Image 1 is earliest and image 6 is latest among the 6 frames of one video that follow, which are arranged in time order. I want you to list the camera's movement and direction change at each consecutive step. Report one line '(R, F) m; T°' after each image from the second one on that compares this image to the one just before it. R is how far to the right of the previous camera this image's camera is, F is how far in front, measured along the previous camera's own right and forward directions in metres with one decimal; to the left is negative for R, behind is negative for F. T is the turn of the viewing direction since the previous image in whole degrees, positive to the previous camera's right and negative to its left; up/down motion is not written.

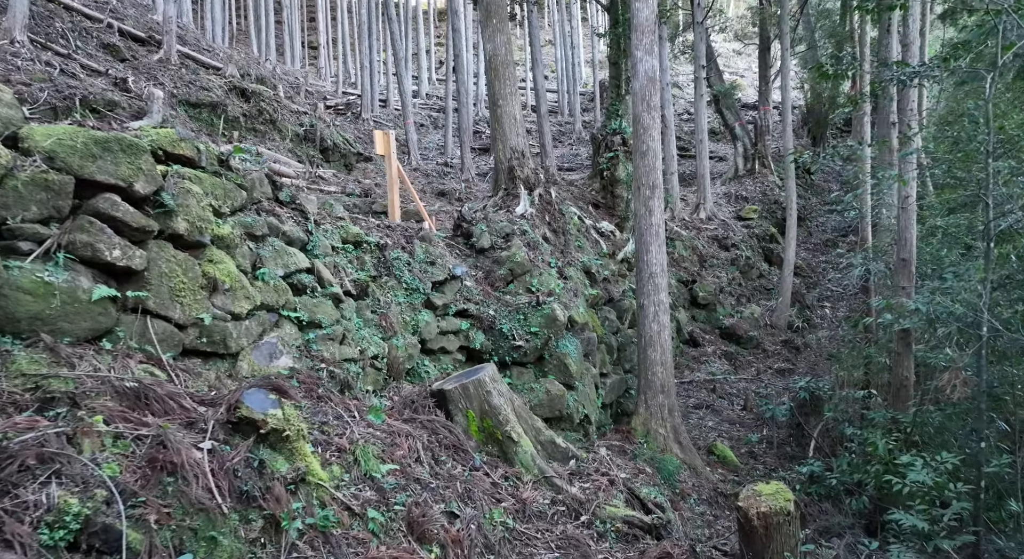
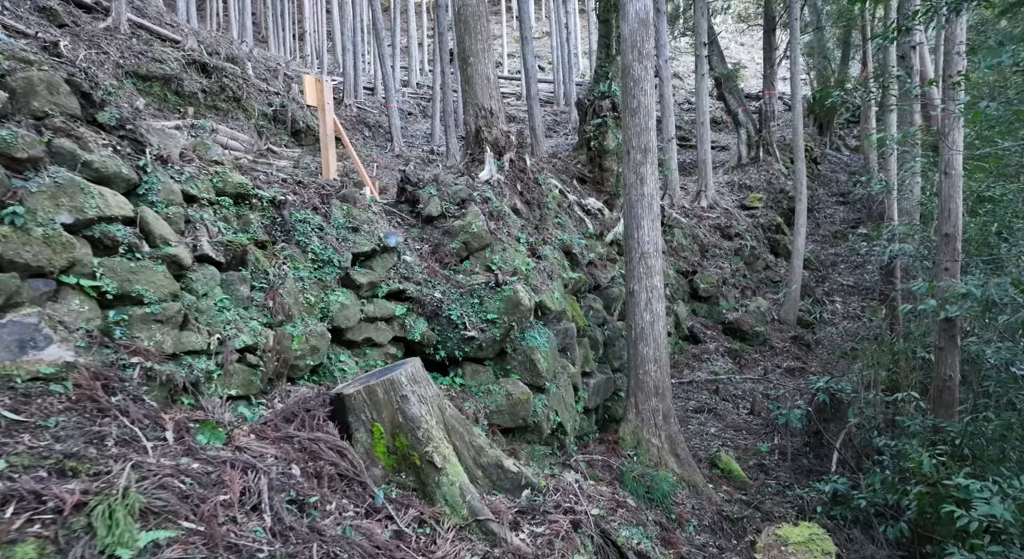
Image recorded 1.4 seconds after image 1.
(+0.4, +1.8) m; 0°
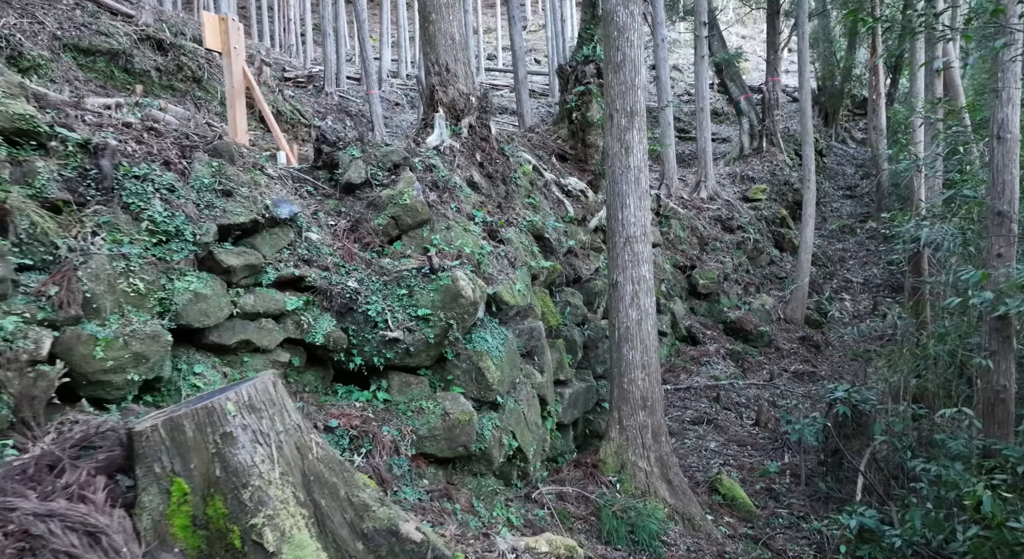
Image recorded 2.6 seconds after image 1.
(+0.4, +1.6) m; 0°
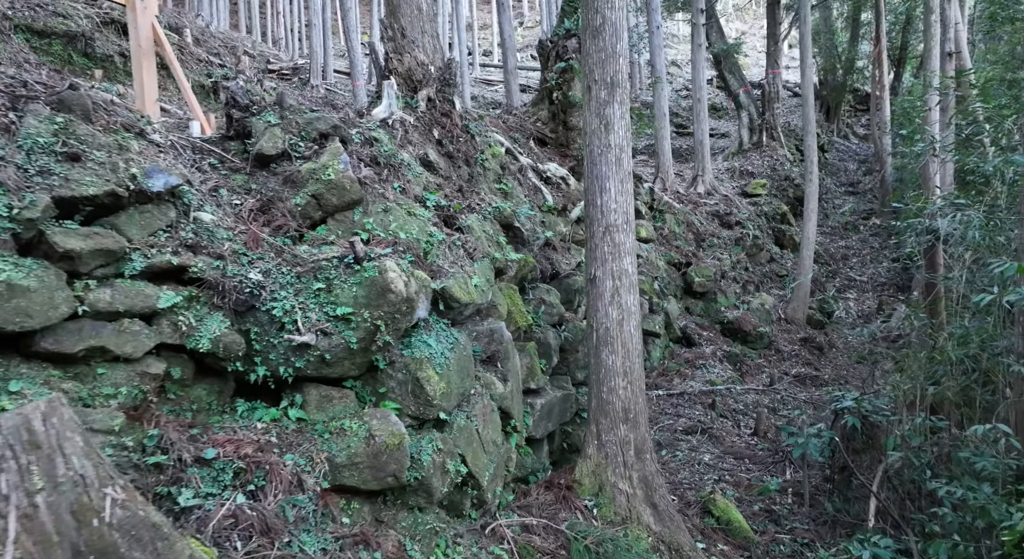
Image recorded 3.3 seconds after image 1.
(+0.3, +1.0) m; 0°
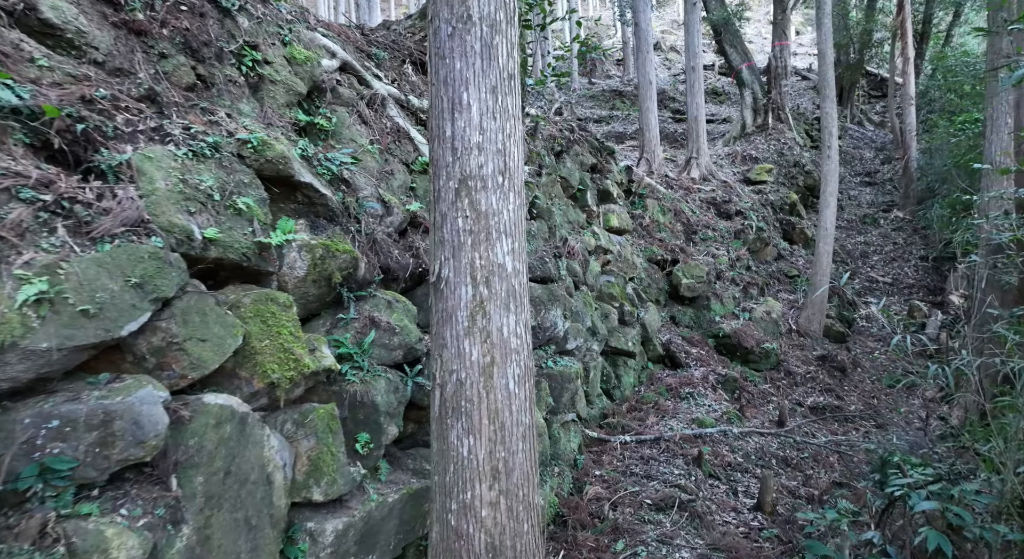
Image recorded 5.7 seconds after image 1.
(+1.1, +3.6) m; 0°
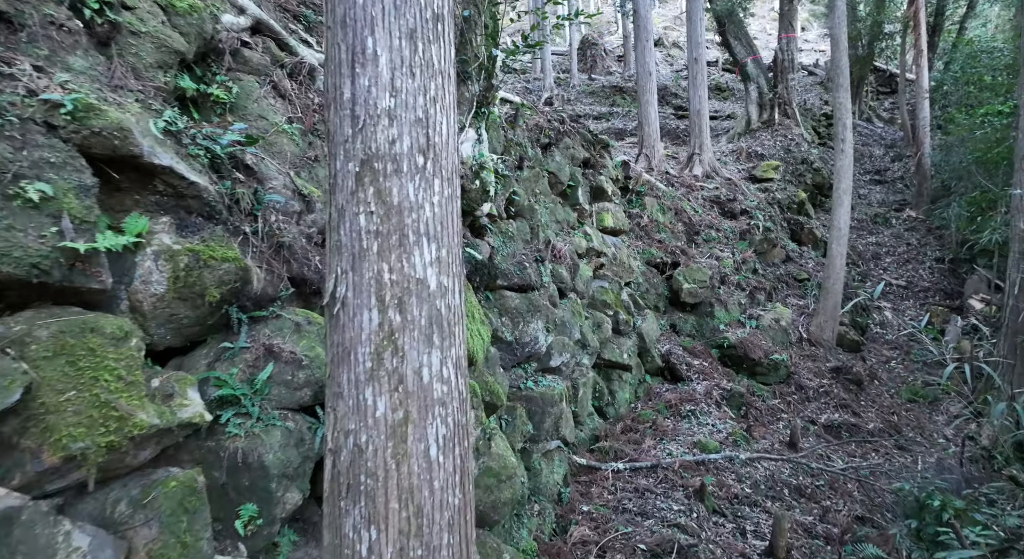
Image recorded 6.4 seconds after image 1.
(+0.3, +1.1) m; 0°
